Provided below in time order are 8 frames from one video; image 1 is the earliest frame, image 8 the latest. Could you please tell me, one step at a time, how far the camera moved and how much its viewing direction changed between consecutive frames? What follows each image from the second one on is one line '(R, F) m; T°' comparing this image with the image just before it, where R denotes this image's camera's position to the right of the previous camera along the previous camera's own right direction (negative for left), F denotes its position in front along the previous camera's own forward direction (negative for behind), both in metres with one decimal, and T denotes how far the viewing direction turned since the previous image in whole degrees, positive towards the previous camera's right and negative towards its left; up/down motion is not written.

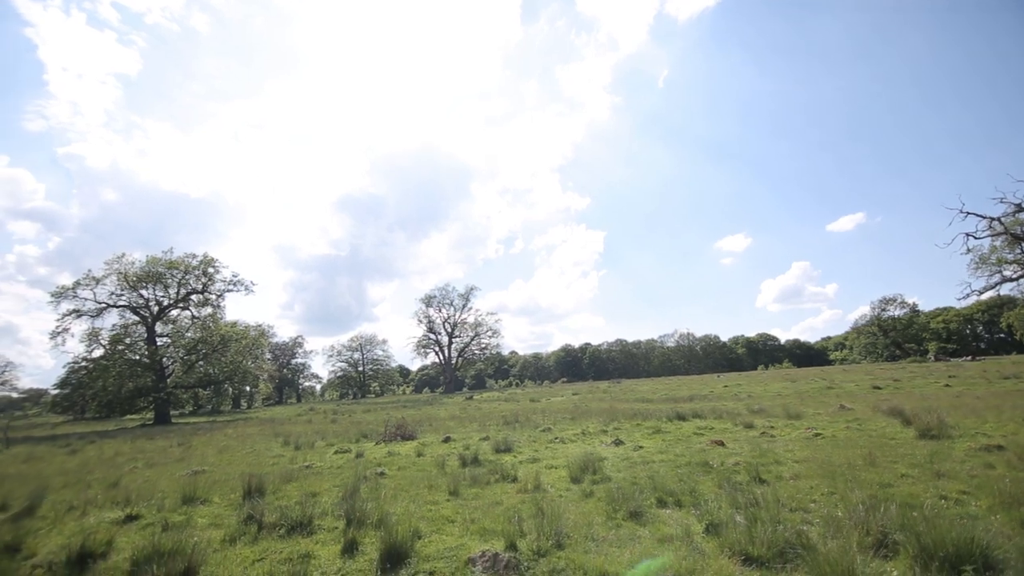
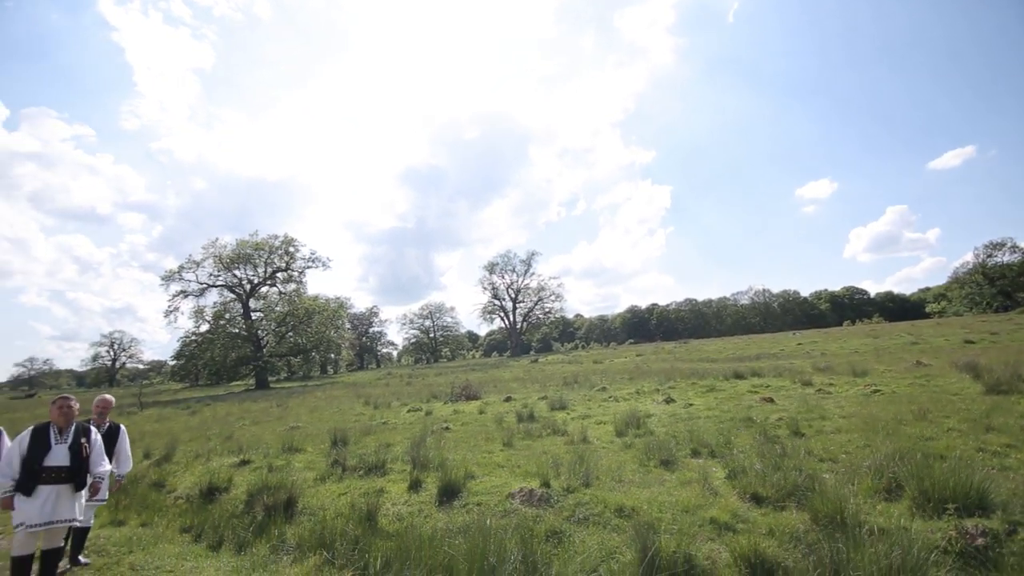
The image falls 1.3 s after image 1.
(+0.6, -0.8) m; -8°
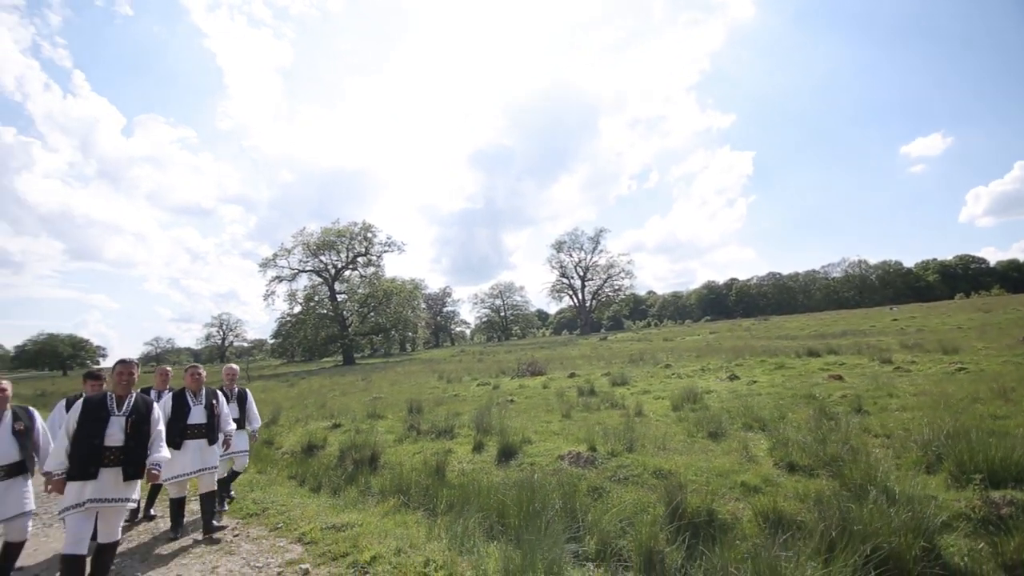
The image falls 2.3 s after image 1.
(+0.4, -0.8) m; -8°
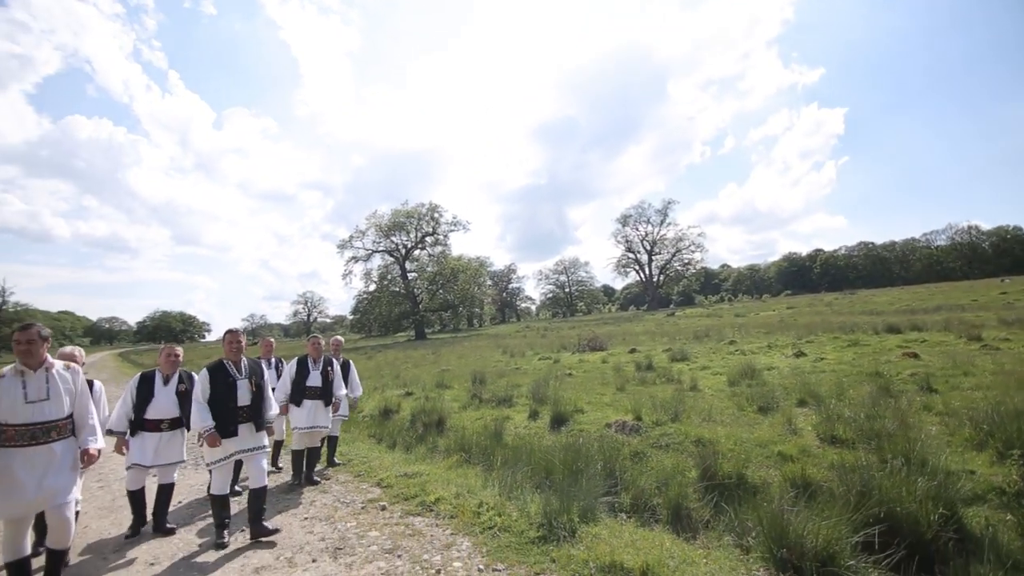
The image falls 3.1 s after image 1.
(+0.3, -0.7) m; -8°
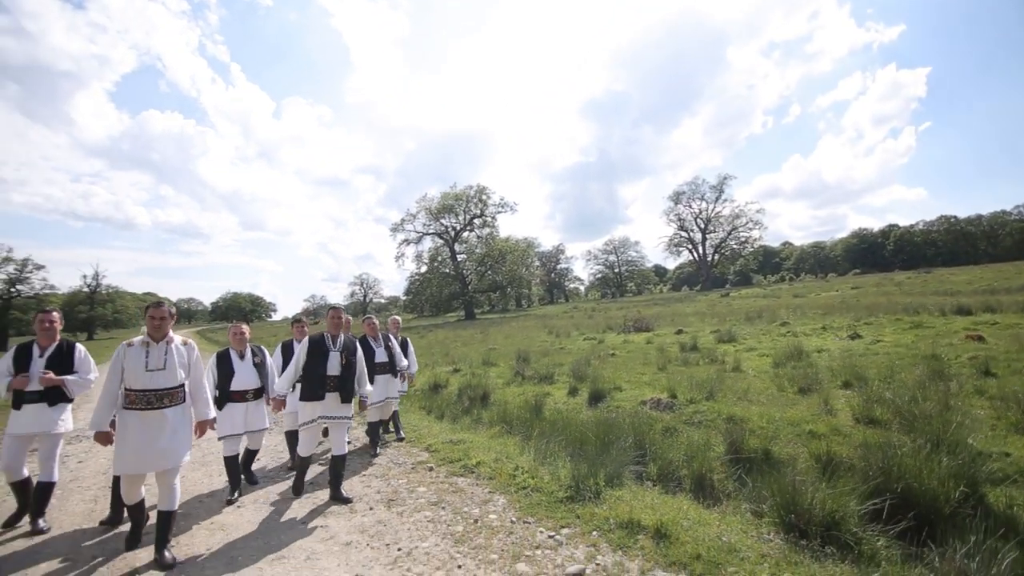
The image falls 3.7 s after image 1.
(+0.2, -0.5) m; -6°
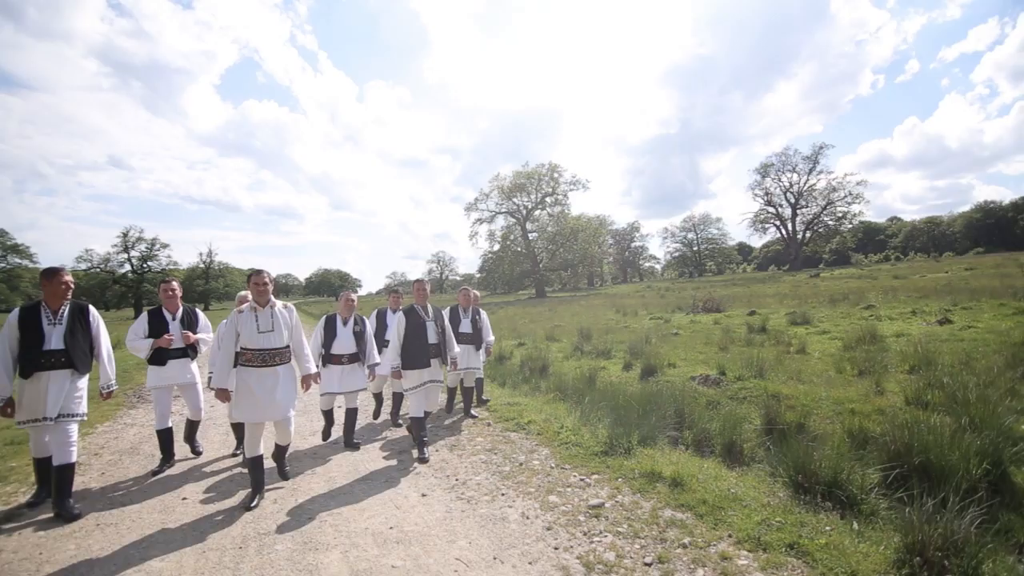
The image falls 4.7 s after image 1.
(+0.4, -0.8) m; -9°
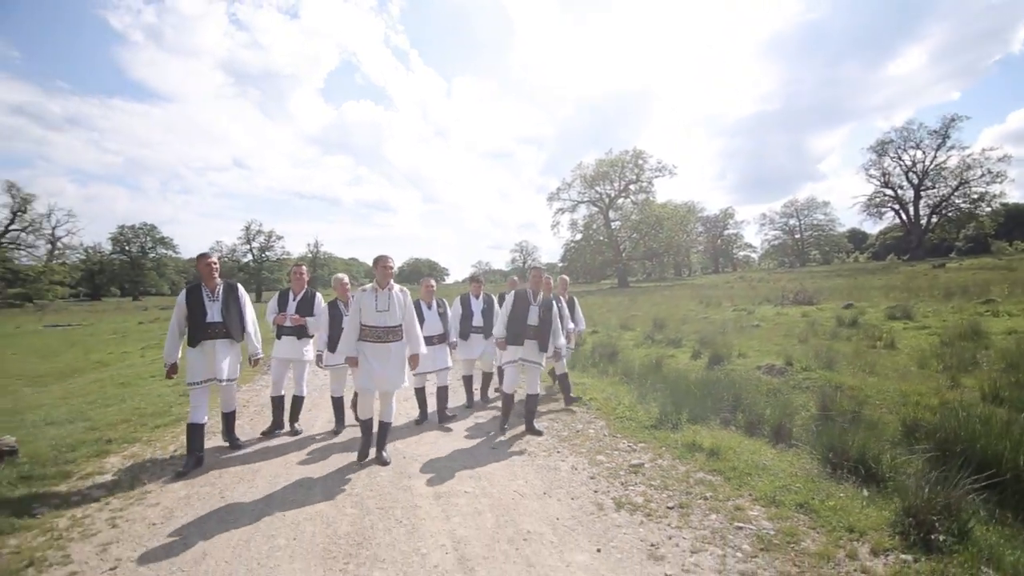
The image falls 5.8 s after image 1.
(+0.3, -0.9) m; -10°
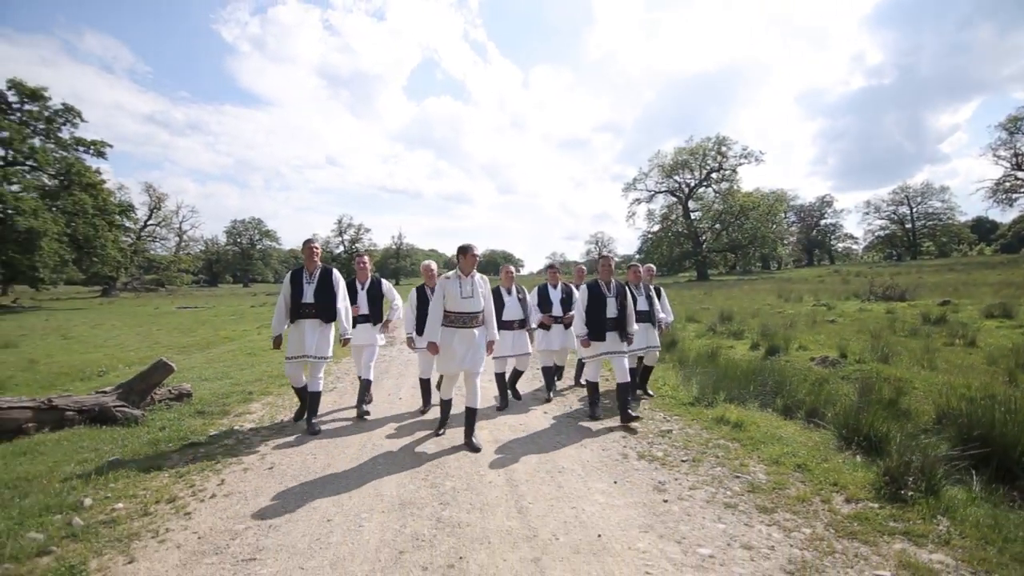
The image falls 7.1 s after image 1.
(+0.4, -1.1) m; -9°
